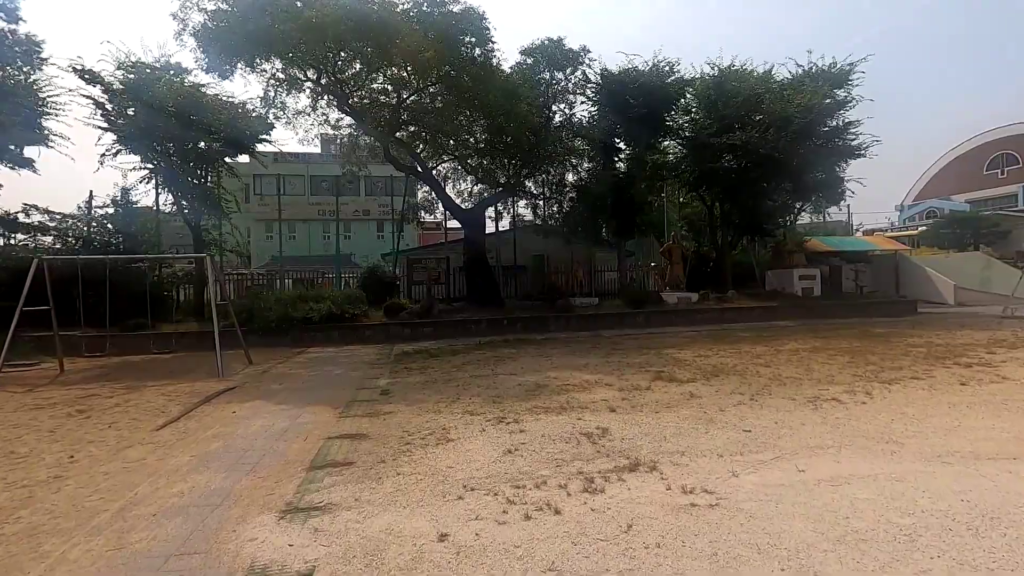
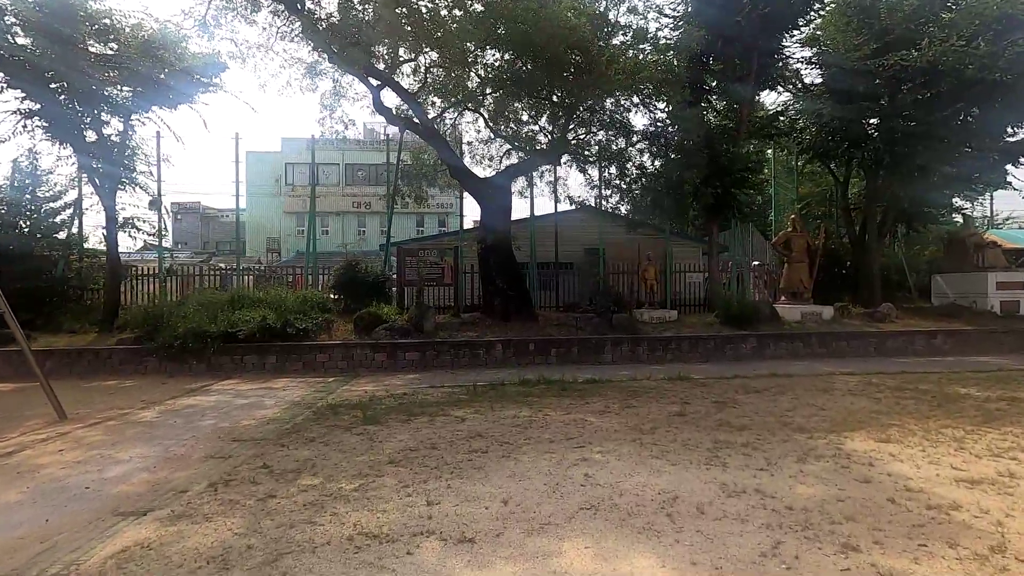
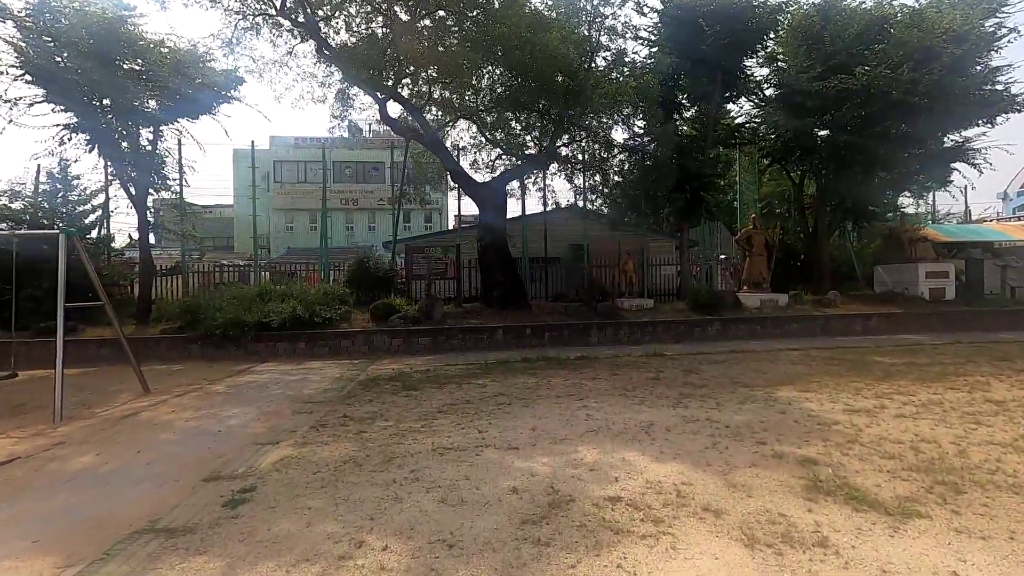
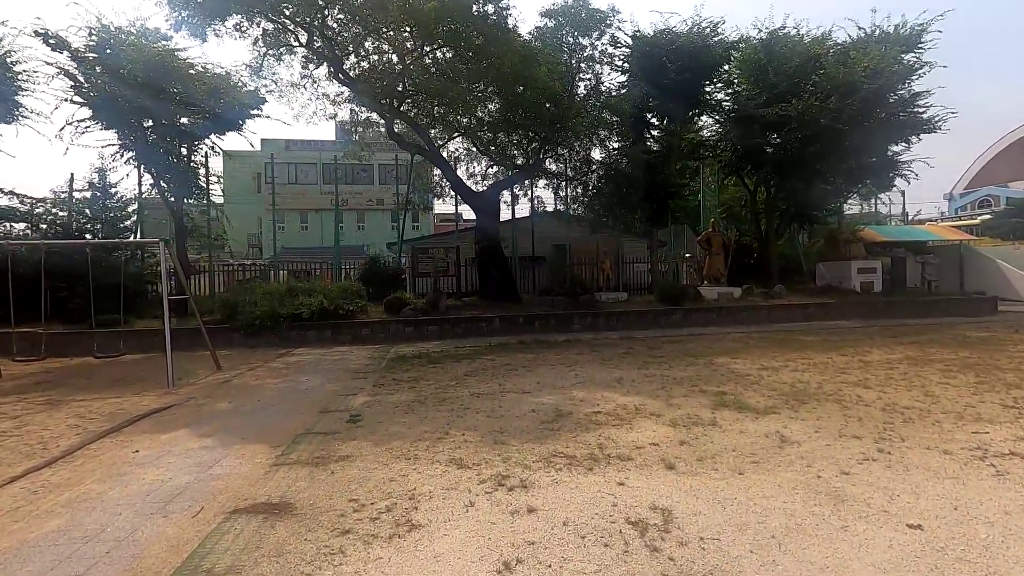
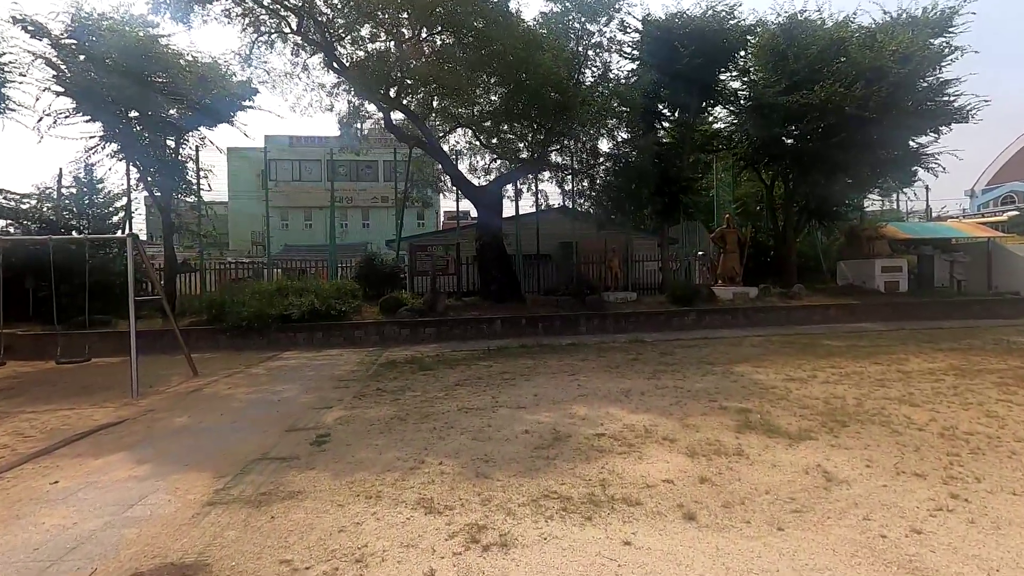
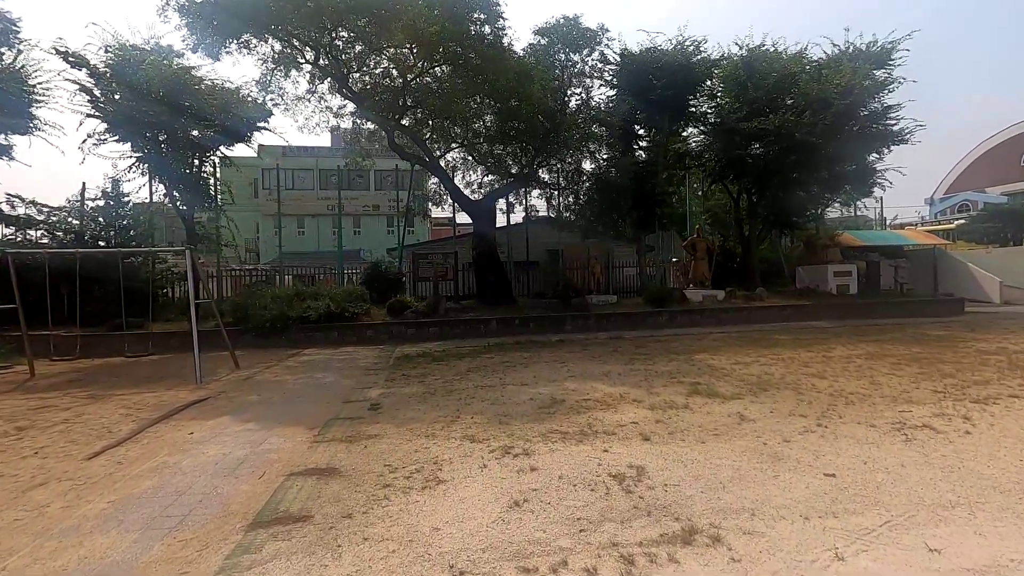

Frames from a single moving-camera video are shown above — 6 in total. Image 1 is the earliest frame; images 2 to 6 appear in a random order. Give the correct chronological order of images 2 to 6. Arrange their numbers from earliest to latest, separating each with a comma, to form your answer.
6, 4, 5, 3, 2
